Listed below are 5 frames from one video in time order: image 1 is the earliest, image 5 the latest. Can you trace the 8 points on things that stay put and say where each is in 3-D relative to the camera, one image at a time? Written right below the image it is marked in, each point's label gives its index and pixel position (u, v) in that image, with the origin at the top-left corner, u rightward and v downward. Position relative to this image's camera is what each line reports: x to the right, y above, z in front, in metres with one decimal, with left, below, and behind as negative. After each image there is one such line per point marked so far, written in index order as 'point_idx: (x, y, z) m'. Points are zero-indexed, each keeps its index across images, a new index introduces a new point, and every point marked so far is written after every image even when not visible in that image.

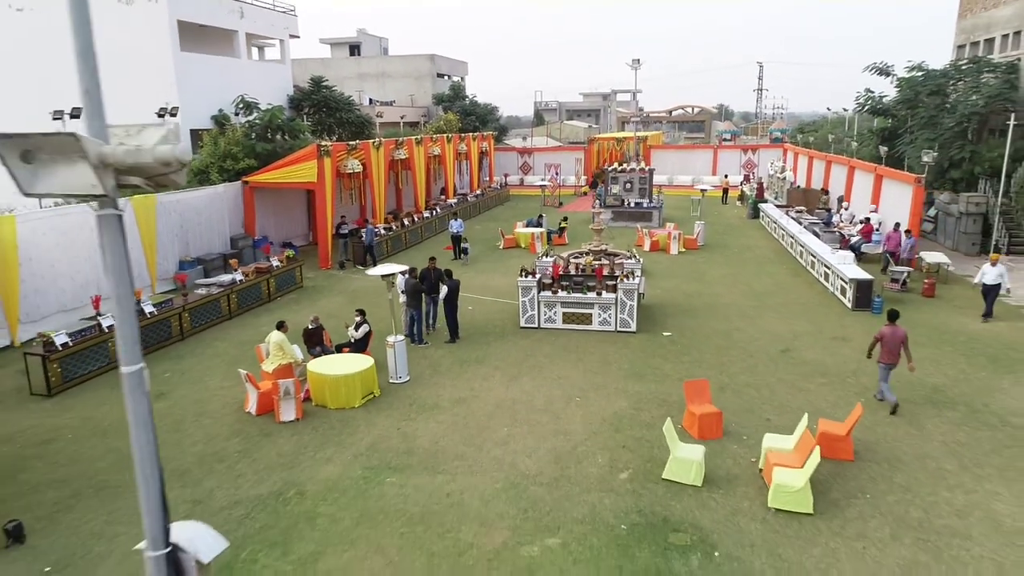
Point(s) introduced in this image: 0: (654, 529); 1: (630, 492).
0: (+1.4, -2.3, +6.2) m
1: (+1.2, -2.2, +6.9) m
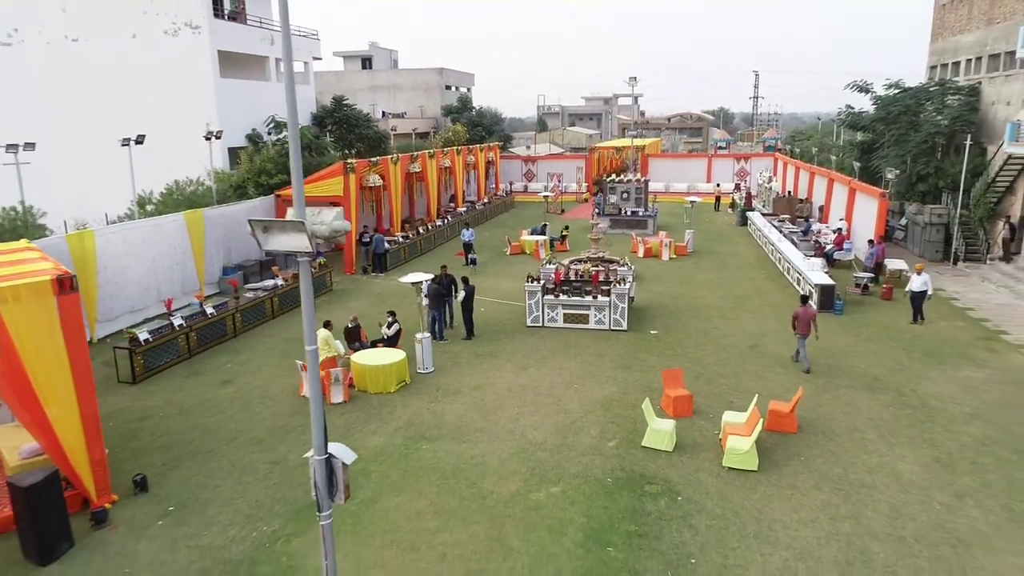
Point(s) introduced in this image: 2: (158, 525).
0: (+1.5, -2.4, +8.1) m
1: (+1.4, -2.3, +8.7) m
2: (-4.1, -2.7, +7.5) m
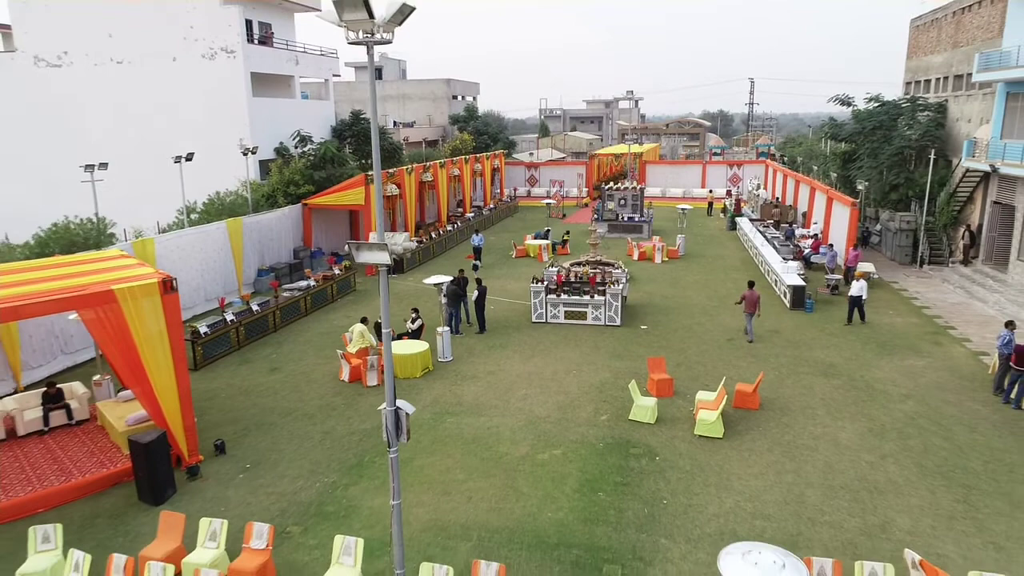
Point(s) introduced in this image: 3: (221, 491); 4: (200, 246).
0: (+1.7, -2.4, +10.0) m
1: (+1.5, -2.3, +10.6) m
2: (-3.9, -2.7, +9.4) m
3: (-4.1, -2.8, +9.0) m
4: (-8.0, +1.1, +16.4) m
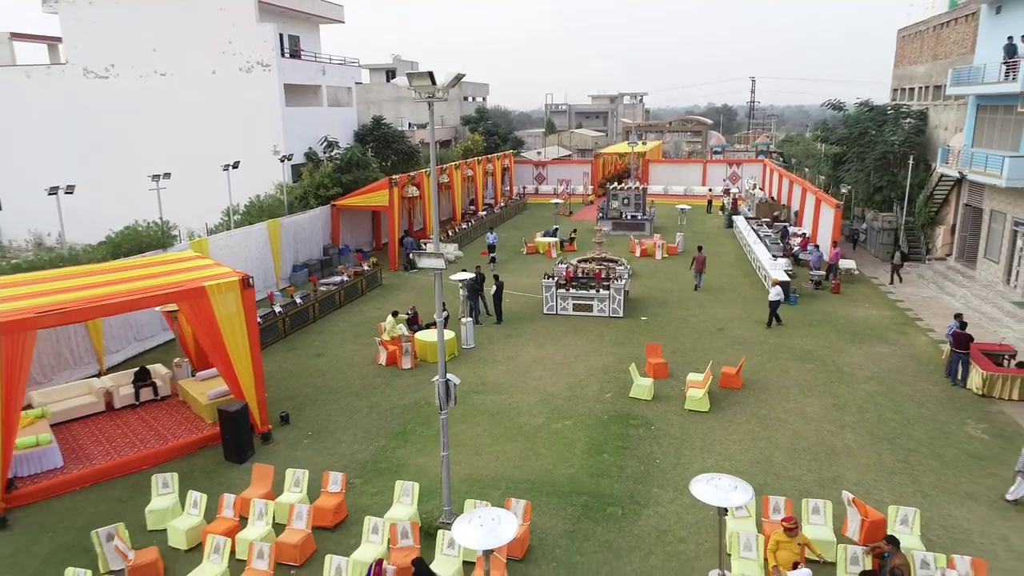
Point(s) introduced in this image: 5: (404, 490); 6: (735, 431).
0: (+2.0, -2.4, +11.8) m
1: (+1.9, -2.2, +12.5) m
2: (-3.6, -2.7, +11.3) m
3: (-3.7, -2.8, +10.9) m
4: (-7.6, +1.2, +18.3) m
5: (-1.4, -2.7, +8.7) m
6: (+3.9, -2.5, +11.3) m
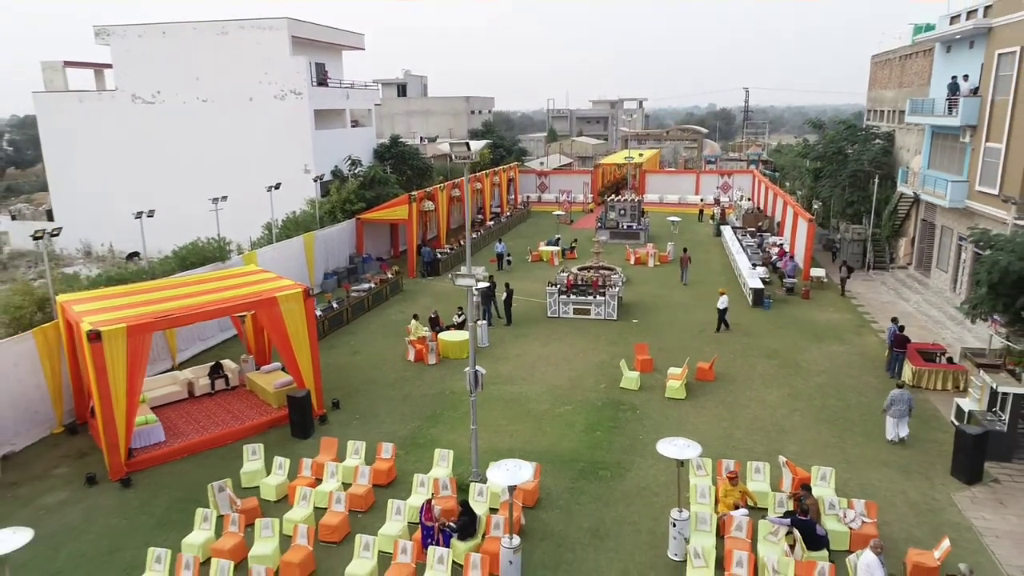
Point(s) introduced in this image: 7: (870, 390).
0: (+2.3, -2.6, +14.4) m
1: (+2.1, -2.4, +15.0) m
2: (-3.4, -2.9, +13.8) m
3: (-3.5, -3.0, +13.5) m
4: (-7.3, +1.0, +20.9) m
5: (-1.2, -2.9, +11.2) m
6: (+4.1, -2.7, +13.8) m
7: (+8.2, -2.3, +14.8) m
